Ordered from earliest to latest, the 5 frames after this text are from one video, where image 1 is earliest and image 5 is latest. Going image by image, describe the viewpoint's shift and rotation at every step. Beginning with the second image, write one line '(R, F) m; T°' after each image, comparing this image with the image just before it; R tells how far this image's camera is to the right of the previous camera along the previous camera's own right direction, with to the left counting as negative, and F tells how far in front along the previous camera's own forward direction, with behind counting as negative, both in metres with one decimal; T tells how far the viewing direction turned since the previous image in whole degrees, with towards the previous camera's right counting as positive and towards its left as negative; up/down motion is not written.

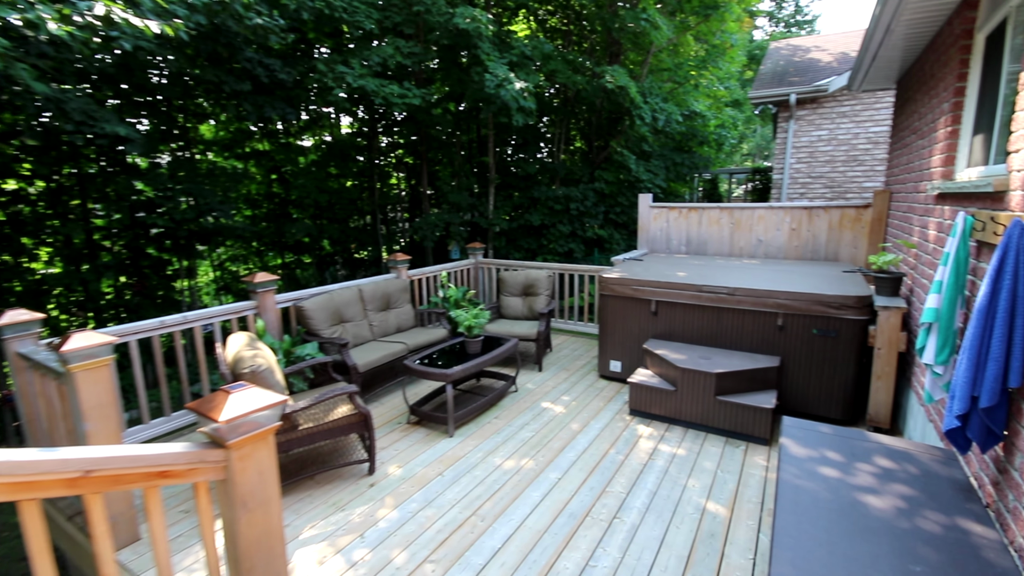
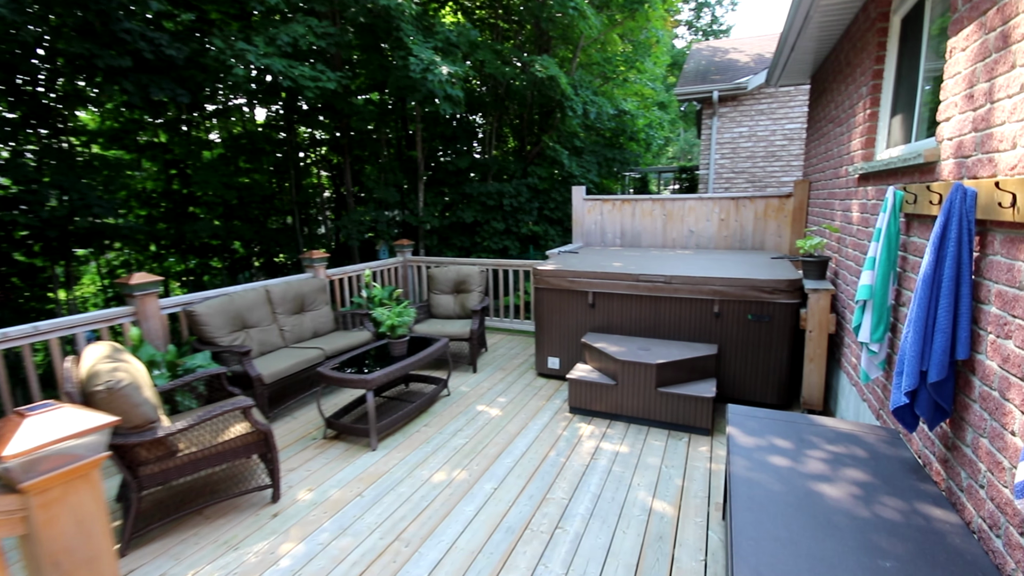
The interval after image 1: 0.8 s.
(+0.1, +0.3) m; +7°
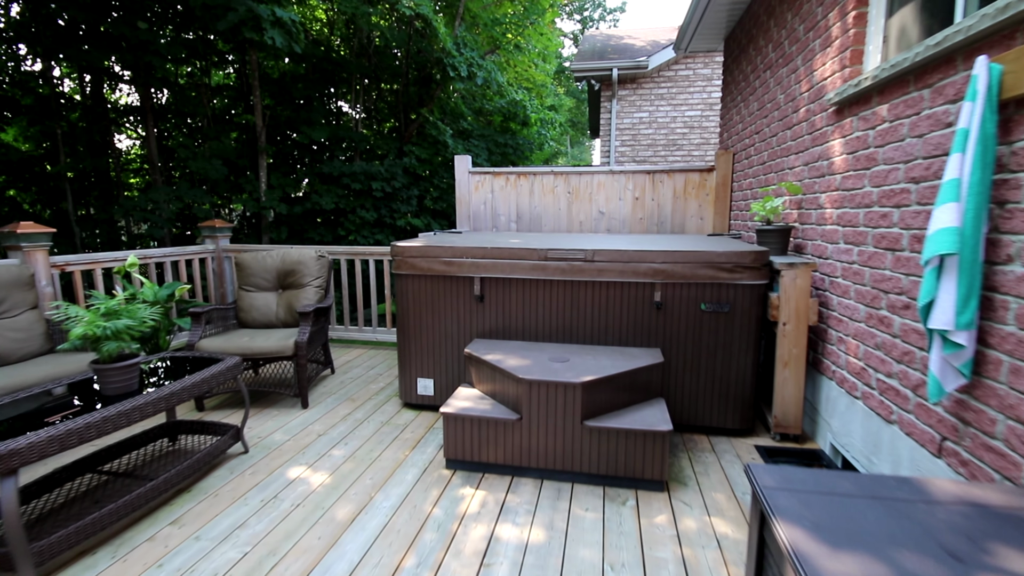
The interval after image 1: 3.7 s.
(+0.3, +1.4) m; +13°
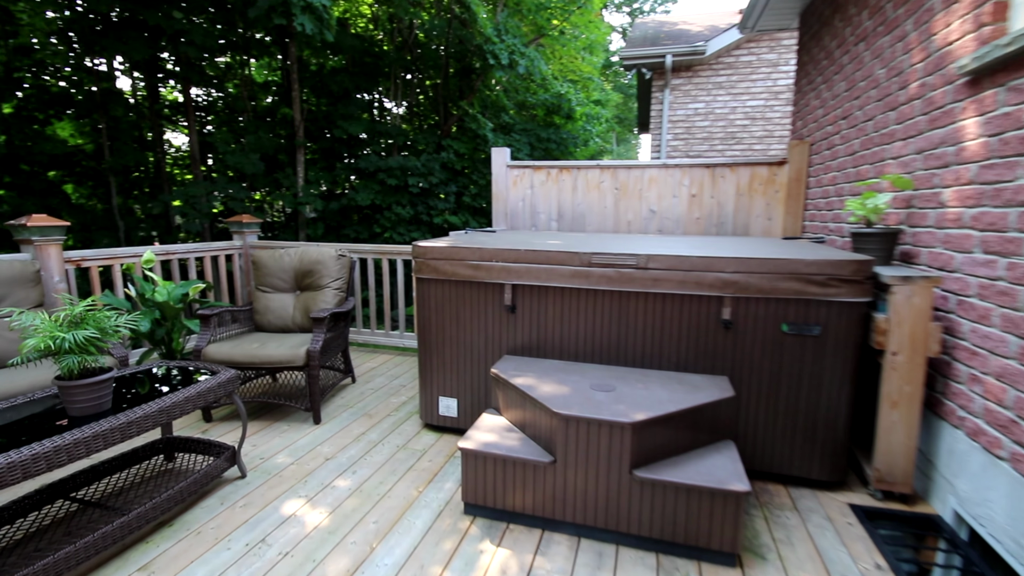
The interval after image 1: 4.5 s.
(0.0, +0.4) m; -5°
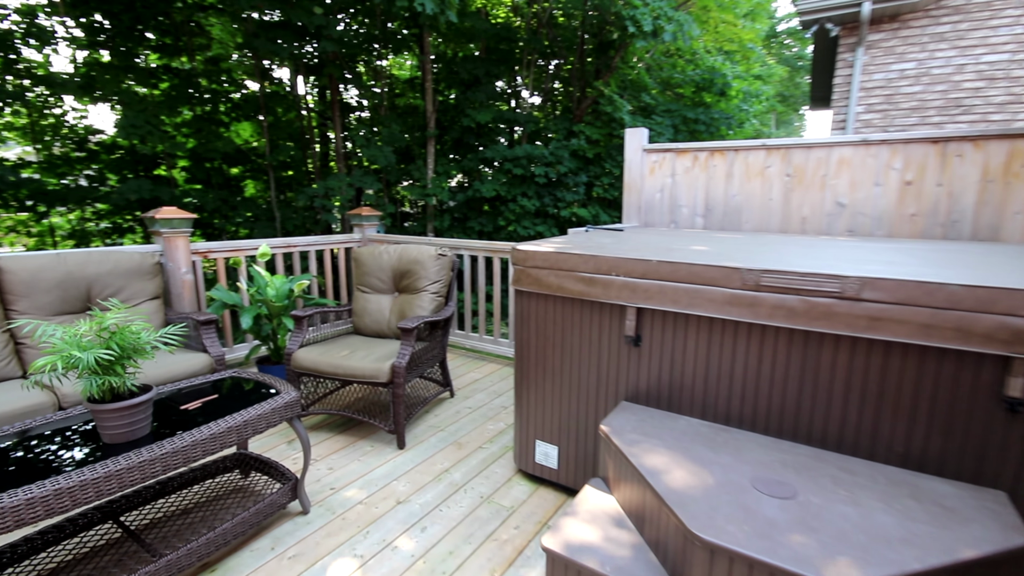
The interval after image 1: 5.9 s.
(0.0, +0.6) m; -16°
